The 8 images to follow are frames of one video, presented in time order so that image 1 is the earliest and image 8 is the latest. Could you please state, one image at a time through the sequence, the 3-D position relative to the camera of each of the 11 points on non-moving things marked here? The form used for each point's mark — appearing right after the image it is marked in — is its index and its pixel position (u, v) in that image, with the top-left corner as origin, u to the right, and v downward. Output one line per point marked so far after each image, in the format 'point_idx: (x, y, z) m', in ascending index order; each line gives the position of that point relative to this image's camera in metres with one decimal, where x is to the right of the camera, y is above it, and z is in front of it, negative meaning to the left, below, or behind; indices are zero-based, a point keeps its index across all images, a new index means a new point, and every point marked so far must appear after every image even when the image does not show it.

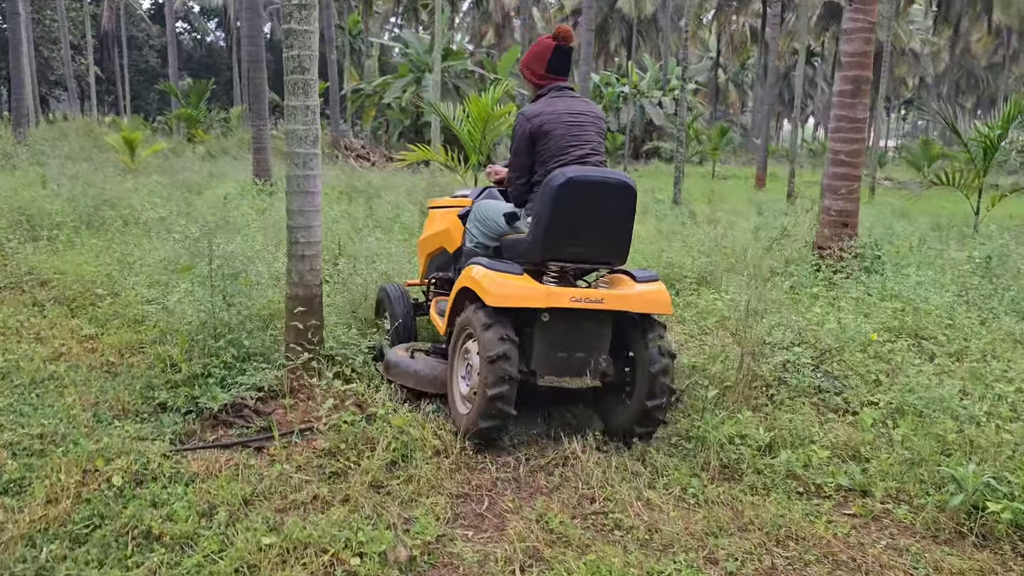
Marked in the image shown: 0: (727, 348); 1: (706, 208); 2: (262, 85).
0: (+1.2, -0.3, +4.8) m
1: (+3.3, +1.4, +14.4) m
2: (-4.4, +3.6, +14.7) m
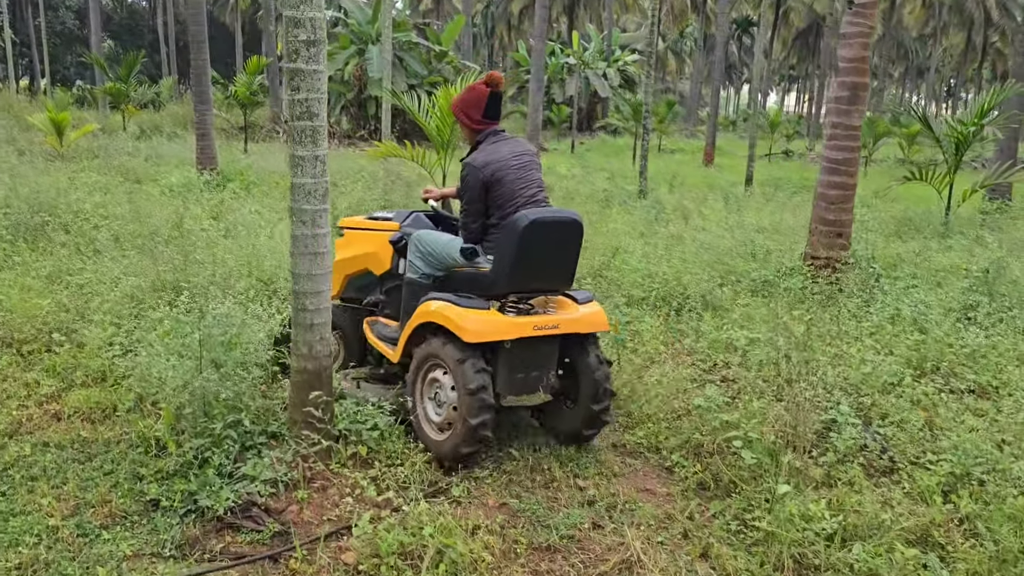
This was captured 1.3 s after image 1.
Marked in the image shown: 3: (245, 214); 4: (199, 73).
0: (+1.3, -0.6, +4.5) m
1: (+2.7, +1.5, +14.2) m
2: (-5.0, +3.6, +13.8) m
3: (-3.0, +0.8, +9.4) m
4: (-5.2, +3.5, +13.8) m
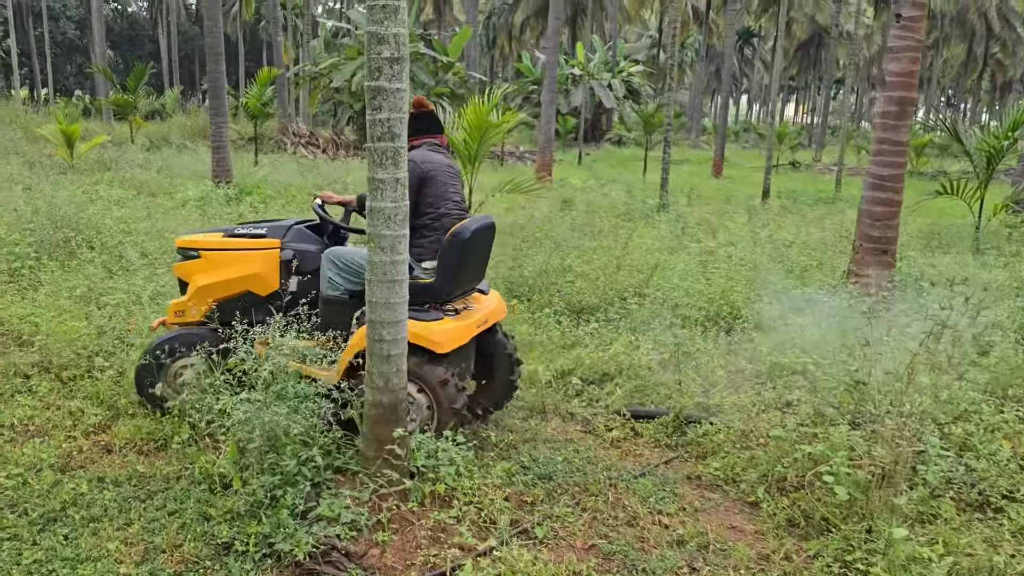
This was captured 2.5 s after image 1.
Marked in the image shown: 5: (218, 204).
0: (+1.7, -0.7, +4.4) m
1: (+3.0, +1.3, +14.0) m
2: (-4.7, +3.4, +13.6) m
3: (-2.6, +0.6, +9.2) m
4: (-4.8, +3.3, +13.6) m
5: (-4.2, +1.2, +11.9) m
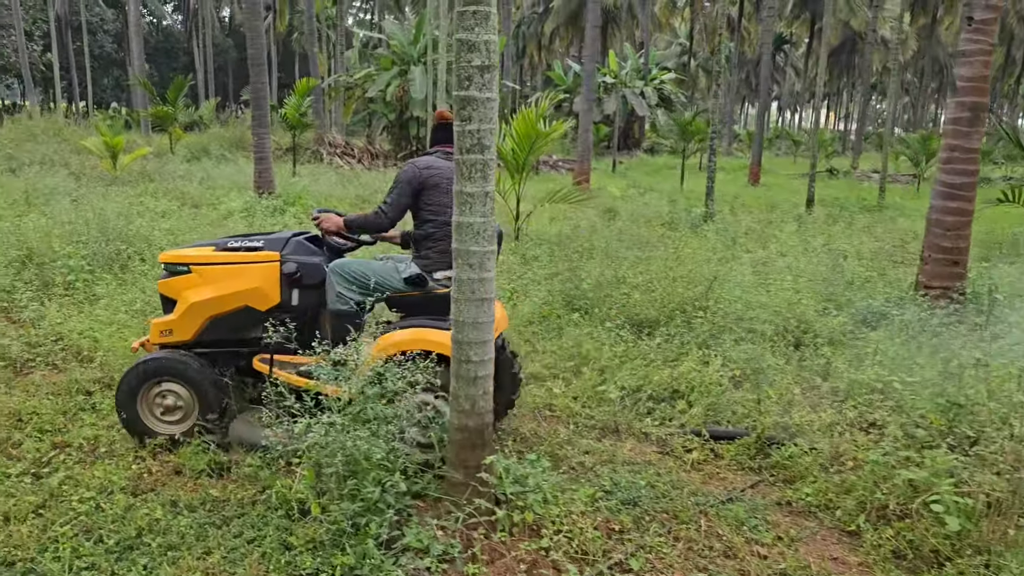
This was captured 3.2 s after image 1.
0: (+2.1, -0.8, +4.1) m
1: (+3.7, +1.1, +13.7) m
2: (-4.0, +3.2, +13.6) m
3: (-2.1, +0.5, +9.1) m
4: (-4.1, +3.1, +13.6) m
5: (-3.5, +1.0, +11.8) m
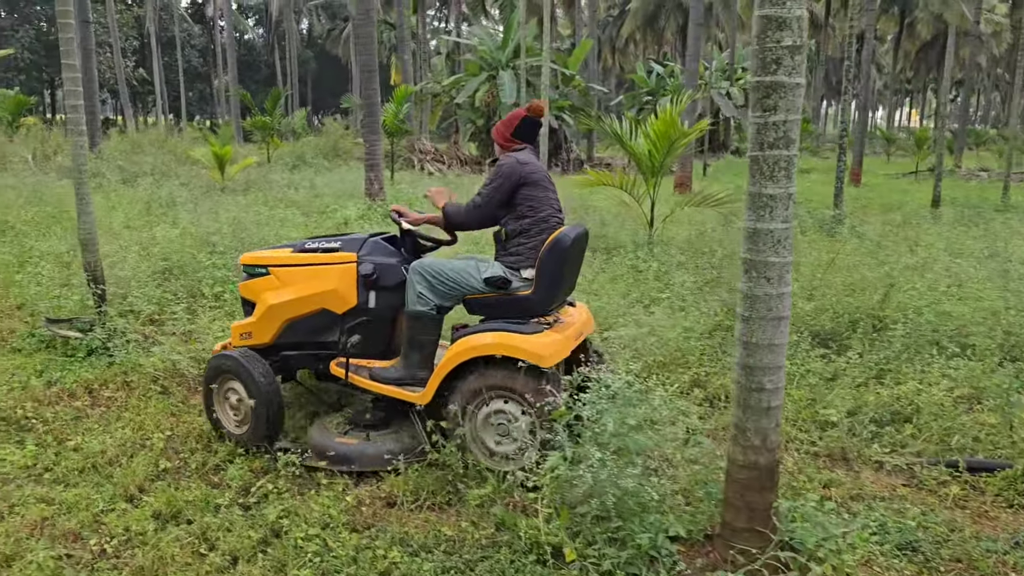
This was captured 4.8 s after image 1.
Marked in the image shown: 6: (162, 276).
0: (+3.1, -0.8, +3.5) m
1: (+5.5, +1.0, +13.0) m
2: (-2.2, +3.1, +13.5) m
3: (-0.6, +0.4, +8.8) m
4: (-2.3, +3.0, +13.5) m
5: (-1.8, +0.9, +11.7) m
6: (-3.1, +0.1, +7.4) m
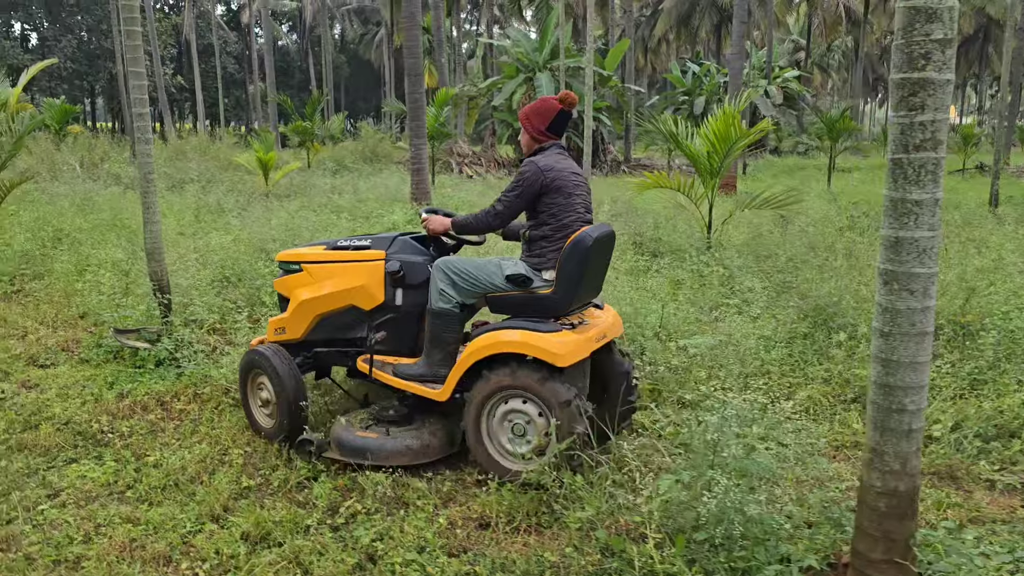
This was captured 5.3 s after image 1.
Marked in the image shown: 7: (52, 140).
0: (+3.5, -0.9, +3.2) m
1: (+6.3, +1.0, +12.6) m
2: (-1.5, +3.0, +13.4) m
3: (0.0, +0.3, +8.6) m
4: (-1.6, +2.9, +13.4) m
5: (-1.2, +0.8, +11.6) m
6: (-2.5, 0.0, +7.3) m
7: (-10.1, +3.3, +18.4) m
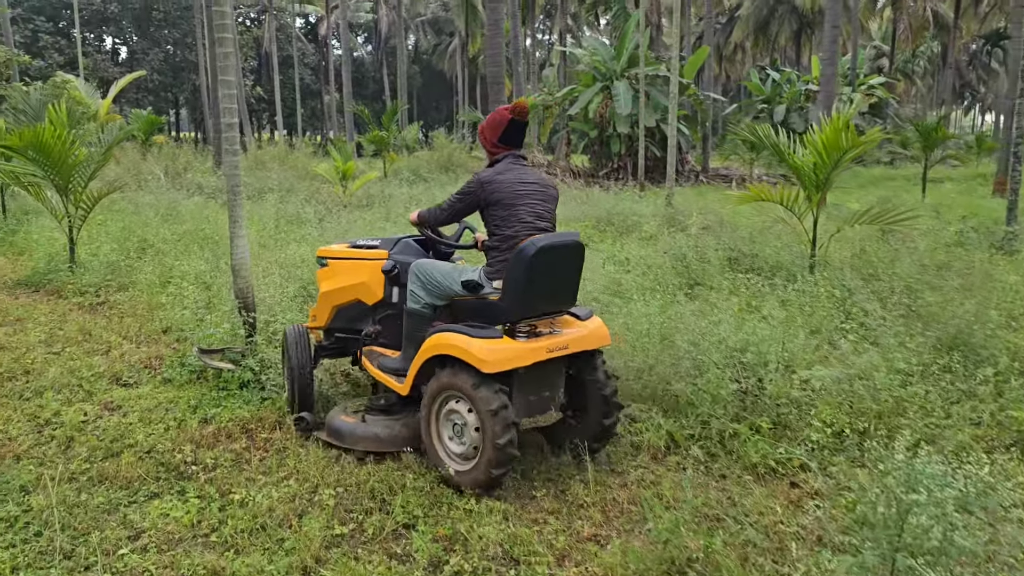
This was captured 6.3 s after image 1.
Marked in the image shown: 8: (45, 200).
0: (+4.0, -1.0, +2.5) m
1: (+7.5, +0.7, +11.6) m
2: (-0.2, +2.8, +13.1) m
3: (+0.9, +0.1, +8.2) m
4: (-0.3, +2.7, +13.1) m
5: (0.0, +0.6, +11.2) m
6: (-1.7, -0.1, +7.0) m
7: (-8.4, +3.1, +18.8) m
8: (-5.2, +1.0, +9.3) m
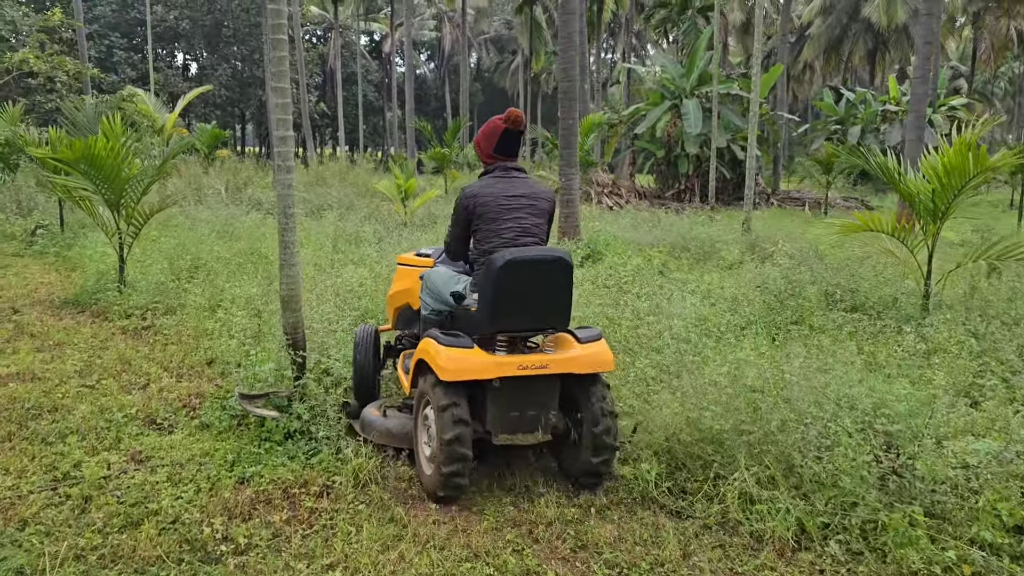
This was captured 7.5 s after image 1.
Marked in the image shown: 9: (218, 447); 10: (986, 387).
0: (+4.2, -1.3, +1.4) m
1: (+8.3, +0.1, +10.4) m
2: (+0.9, +2.4, +12.4) m
3: (+1.5, -0.2, +7.4) m
4: (+0.8, +2.3, +12.4) m
5: (+0.9, +0.3, +10.4) m
6: (-1.1, -0.3, +6.4) m
7: (-6.9, +2.8, +18.6) m
8: (-4.4, +0.8, +8.9) m
9: (-1.5, -0.8, +4.4) m
10: (+2.9, -0.6, +5.1) m
